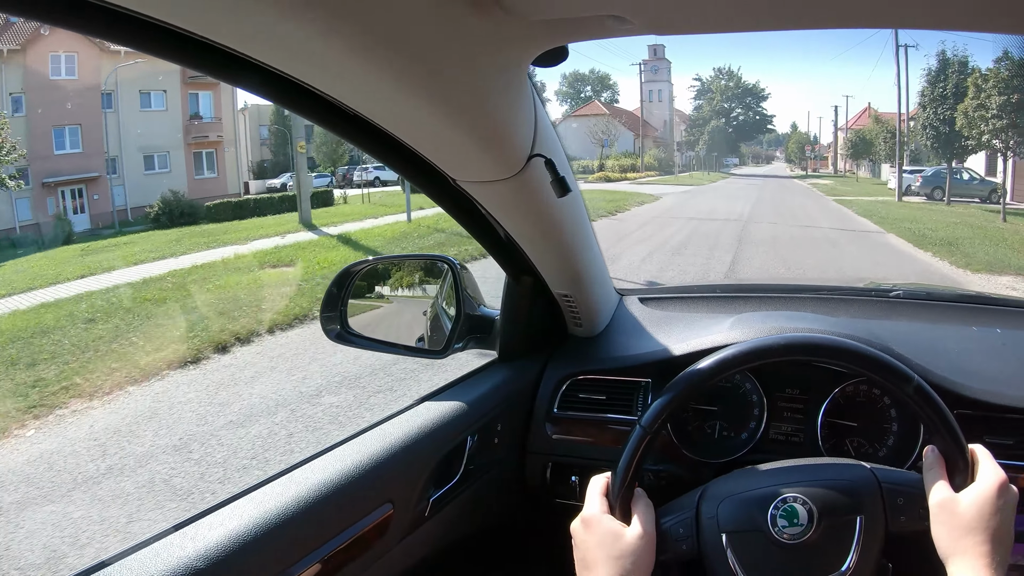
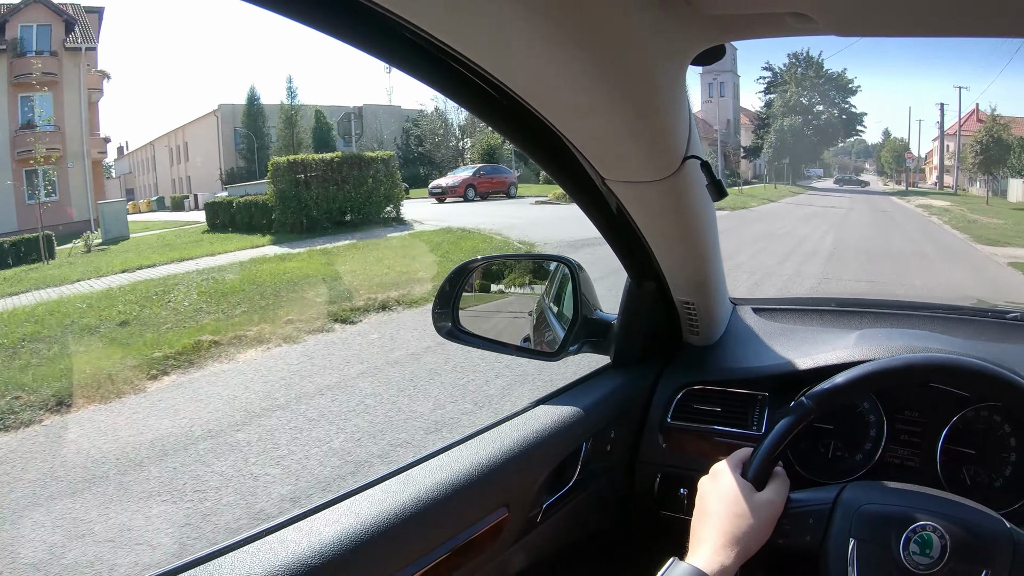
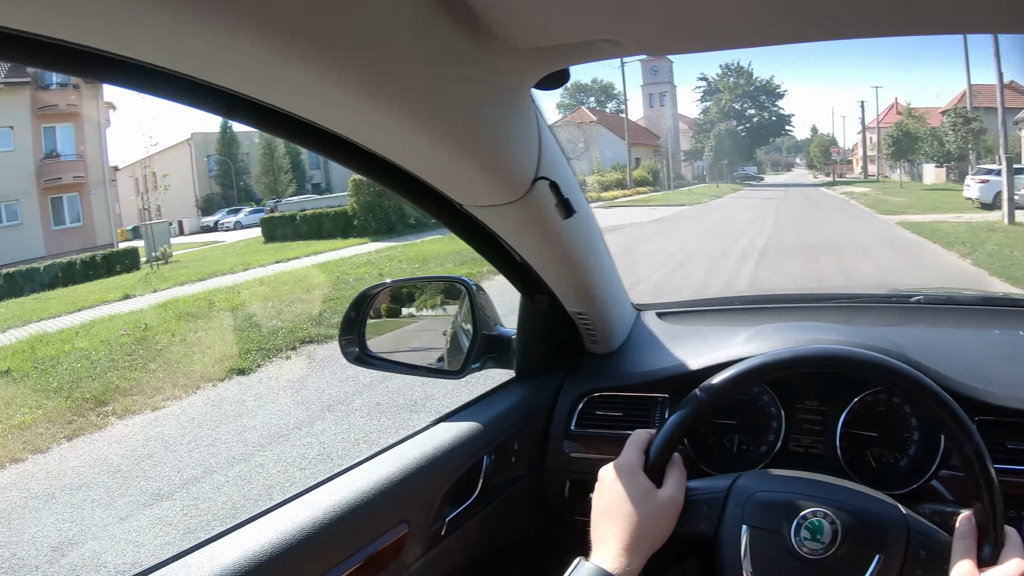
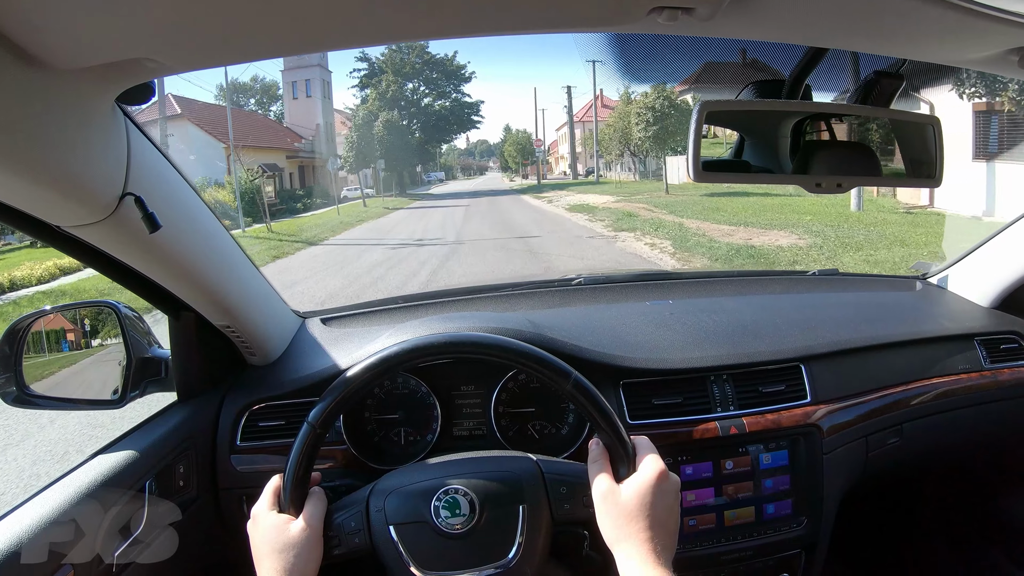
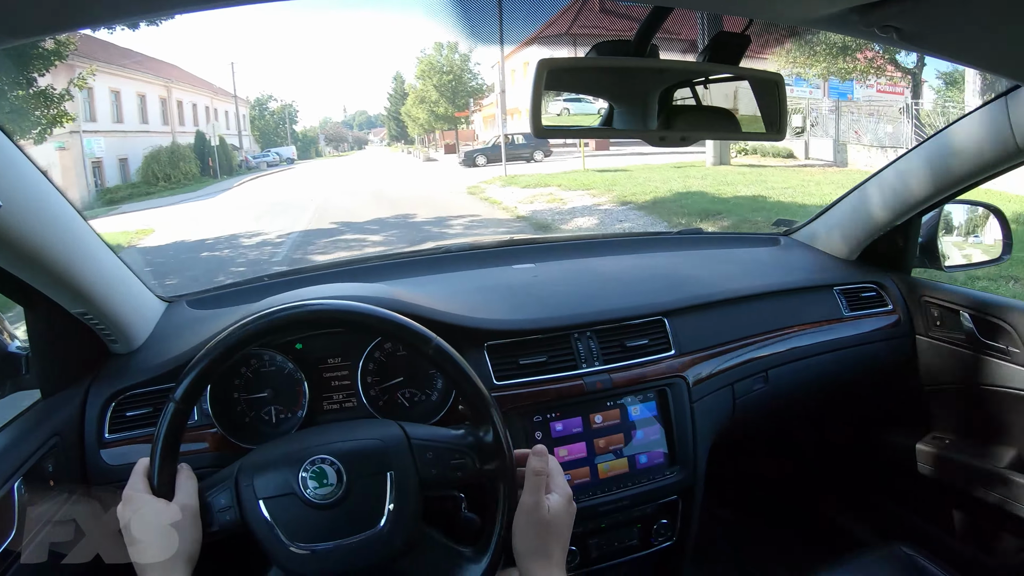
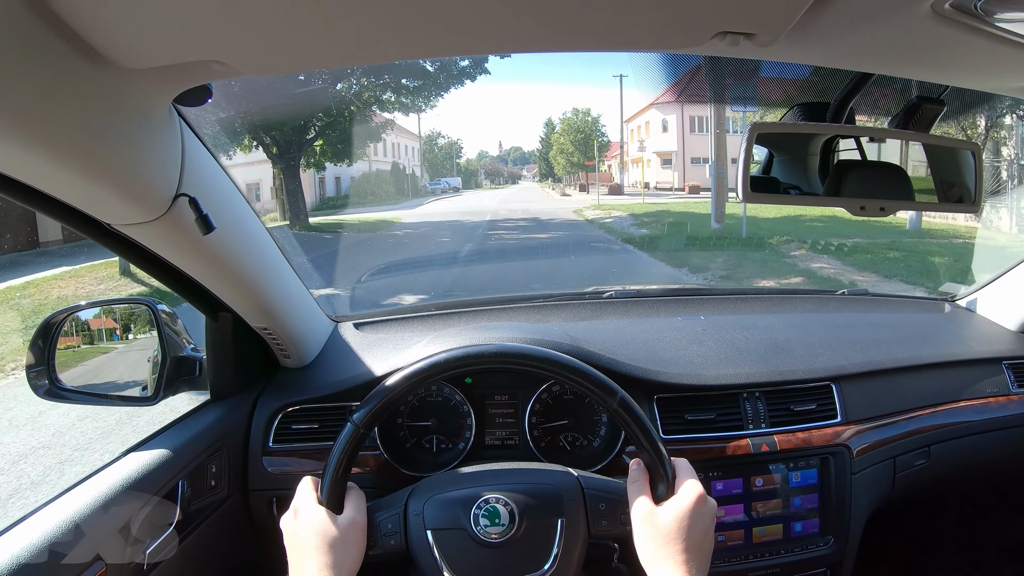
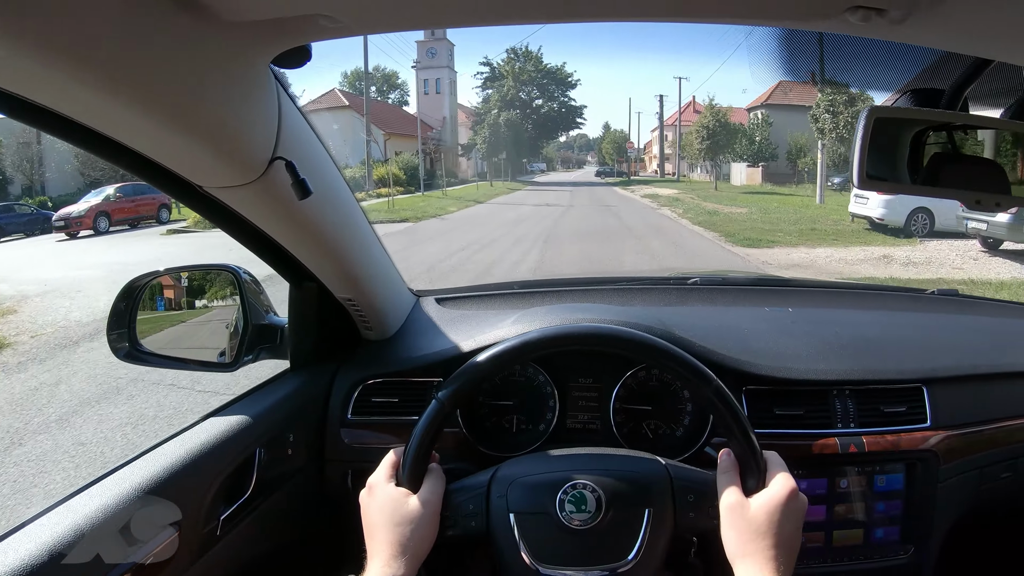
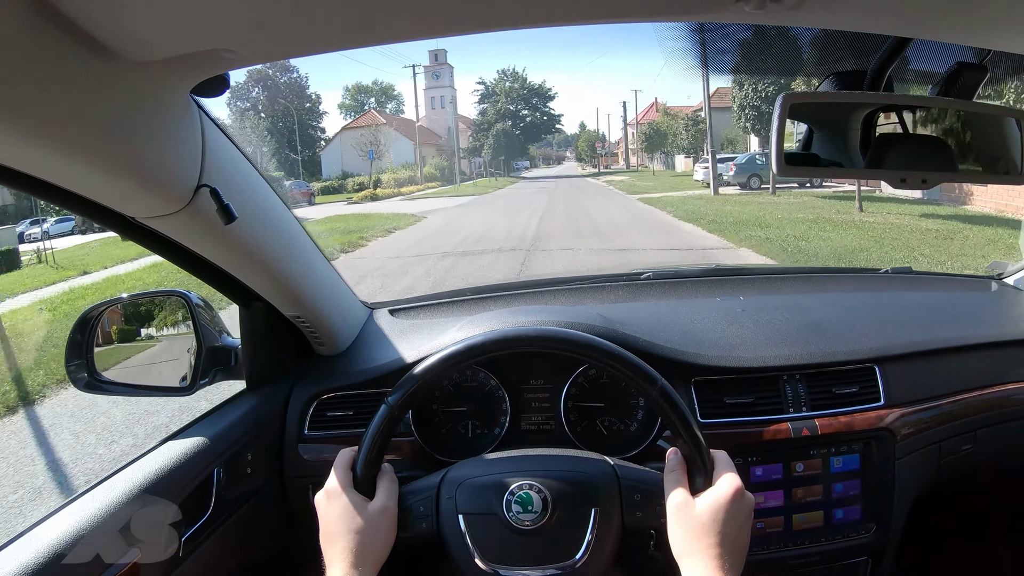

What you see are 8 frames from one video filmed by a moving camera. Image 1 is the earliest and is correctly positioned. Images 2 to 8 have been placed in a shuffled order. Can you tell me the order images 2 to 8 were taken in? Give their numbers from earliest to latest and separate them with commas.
8, 3, 2, 7, 4, 6, 5
